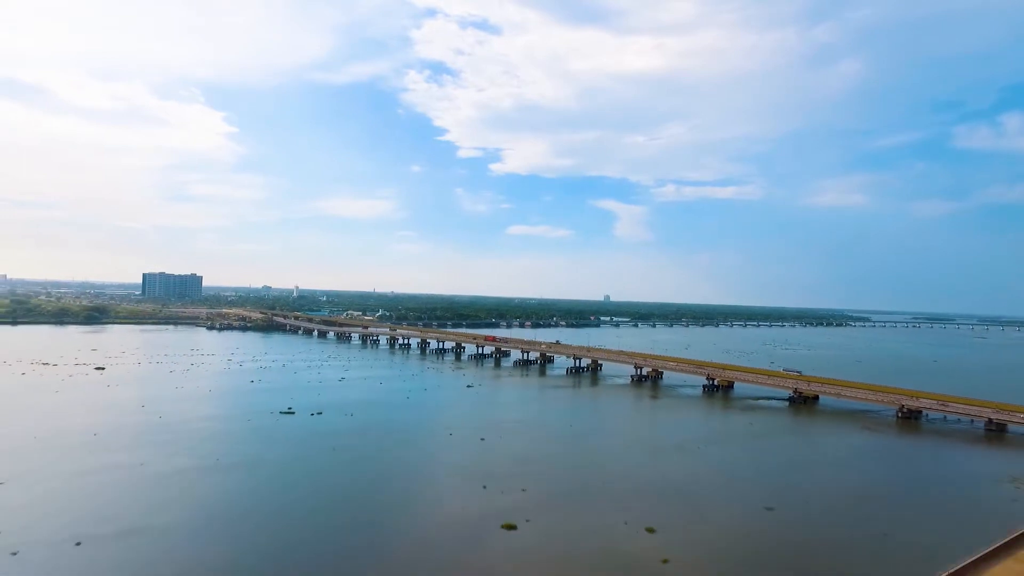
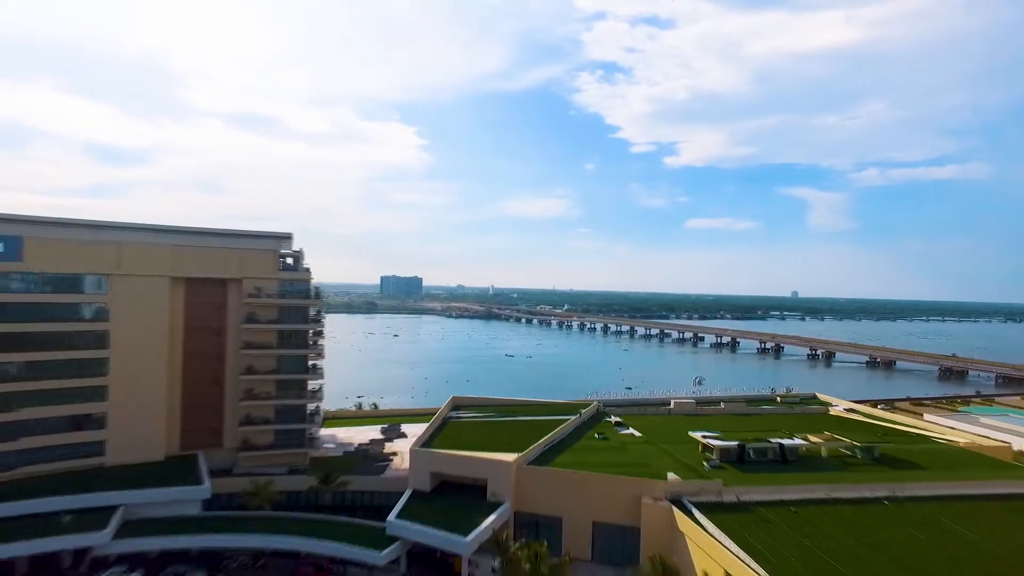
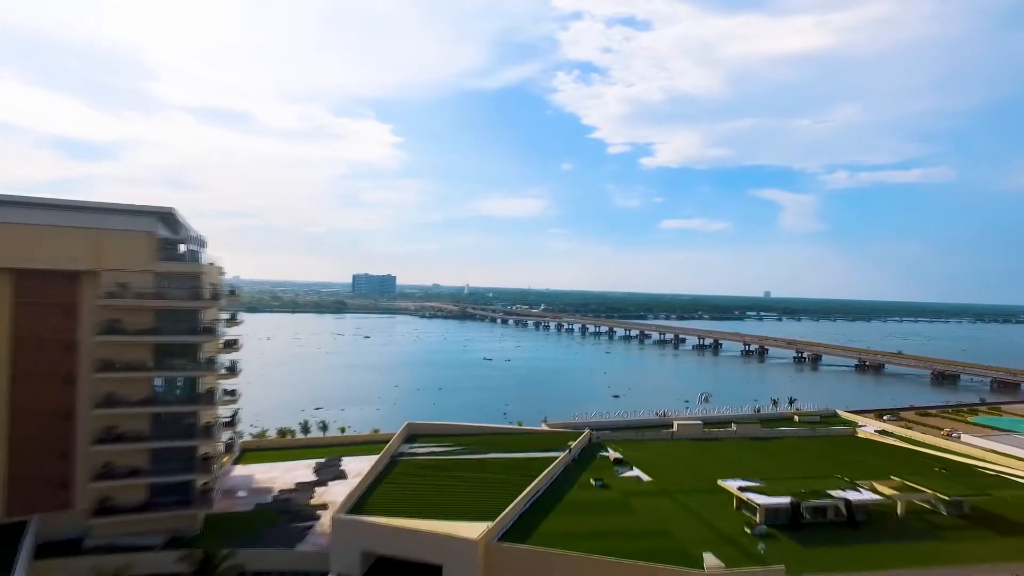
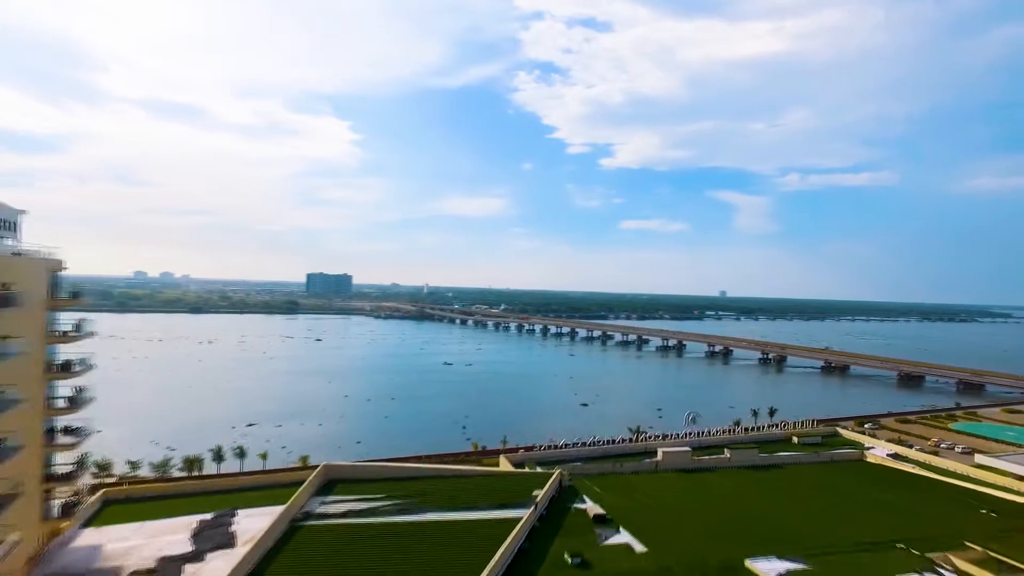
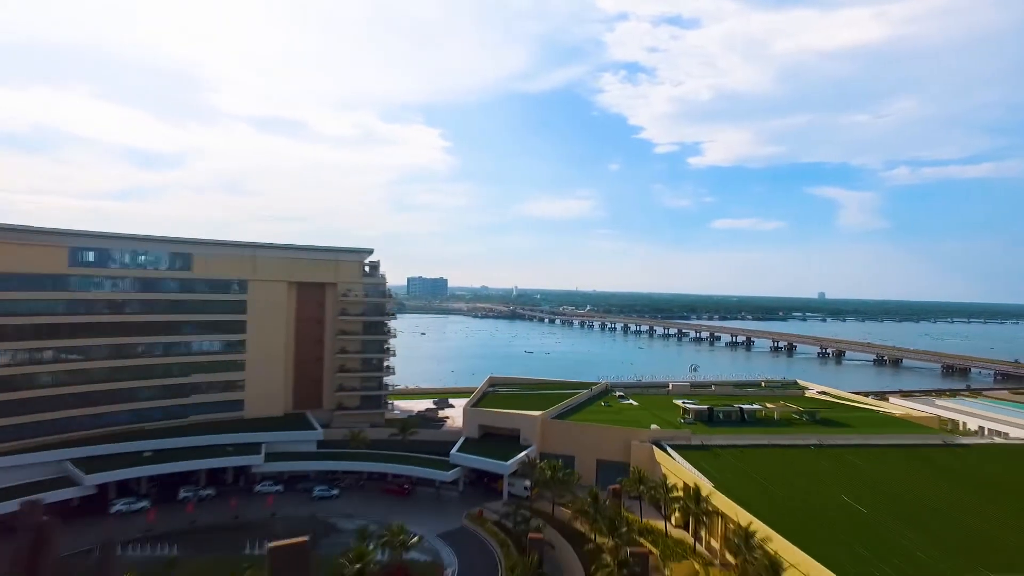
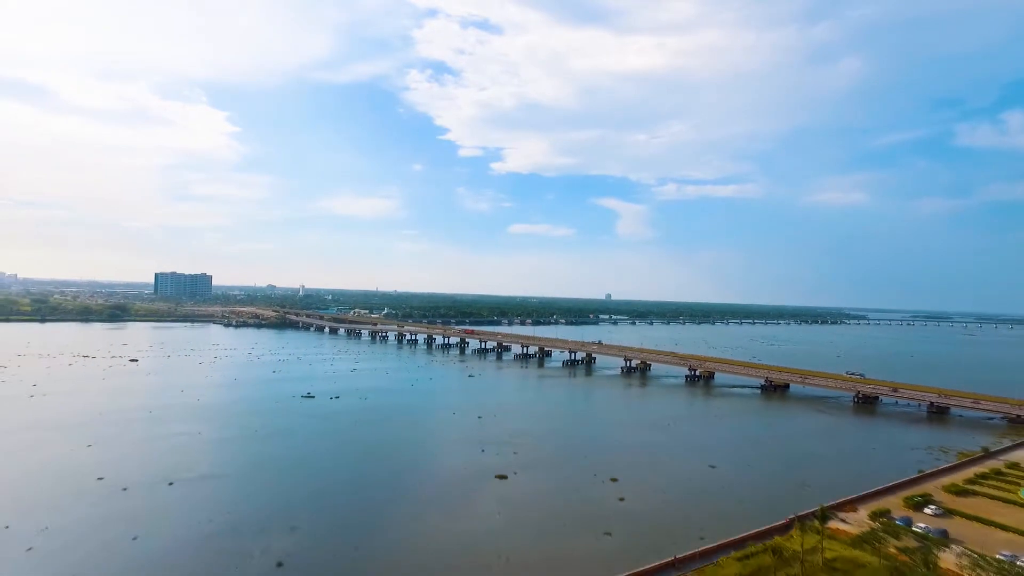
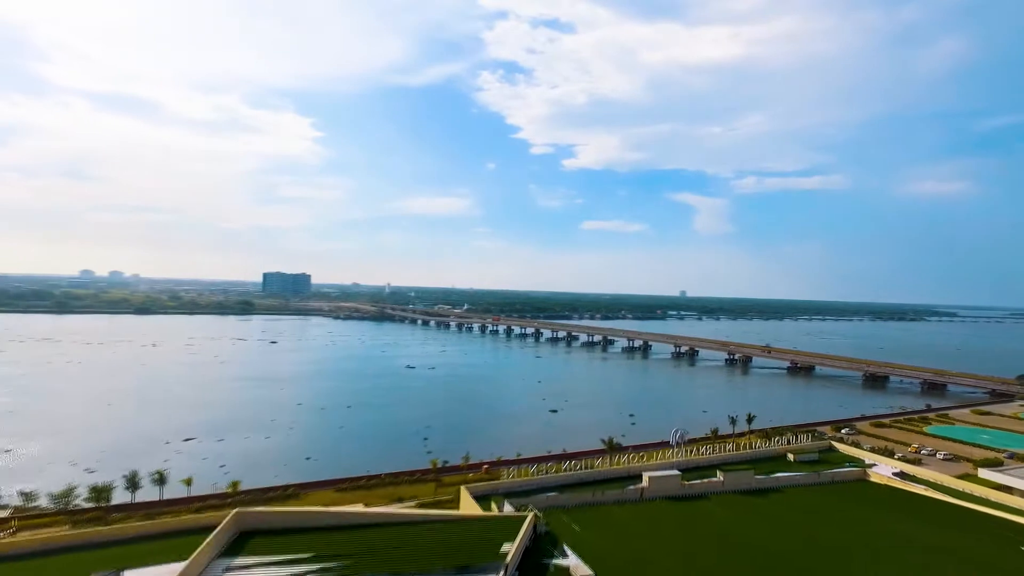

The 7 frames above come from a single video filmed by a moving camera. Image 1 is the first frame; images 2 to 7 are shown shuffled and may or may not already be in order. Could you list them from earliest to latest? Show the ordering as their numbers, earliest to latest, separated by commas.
6, 7, 4, 3, 2, 5
